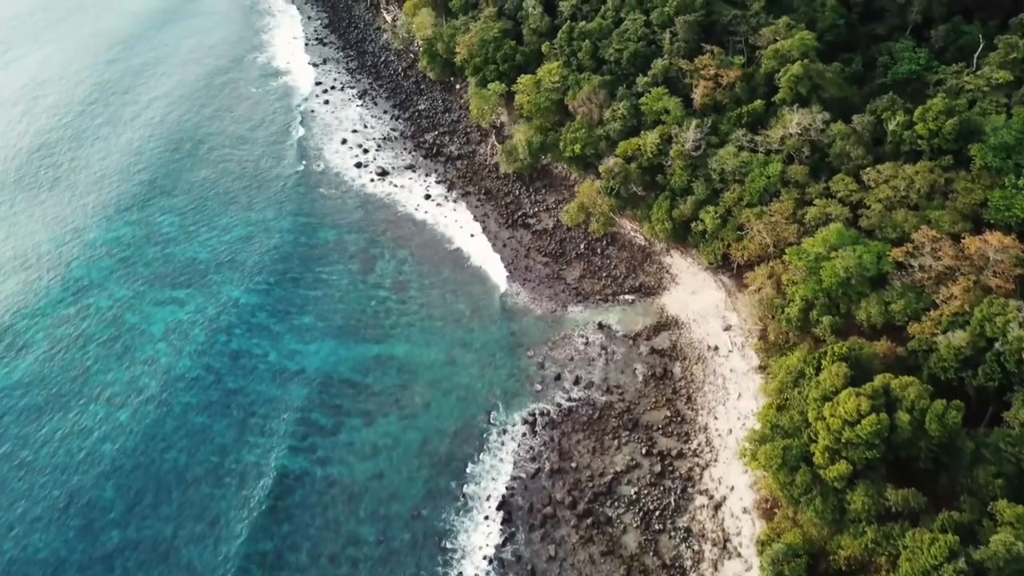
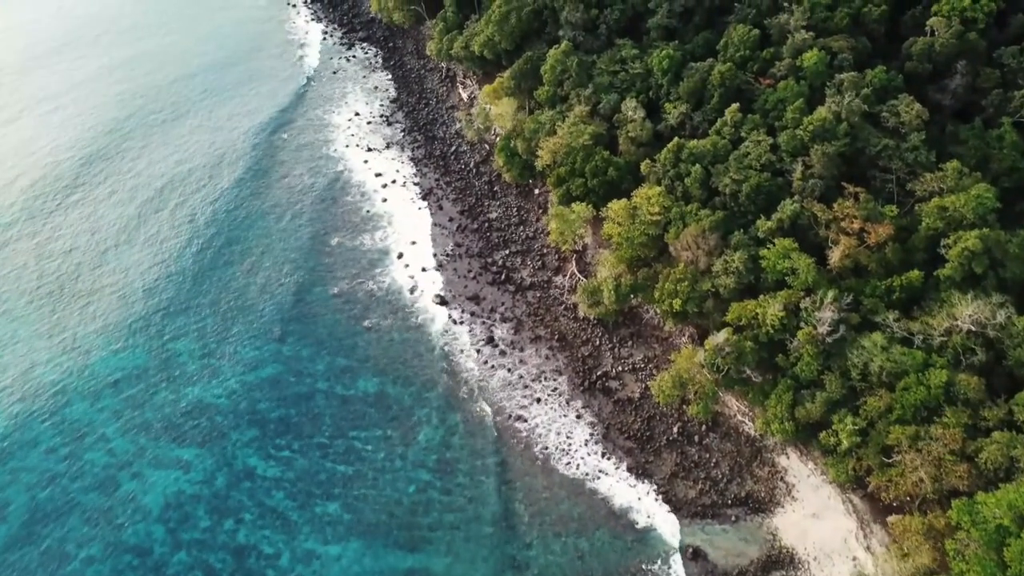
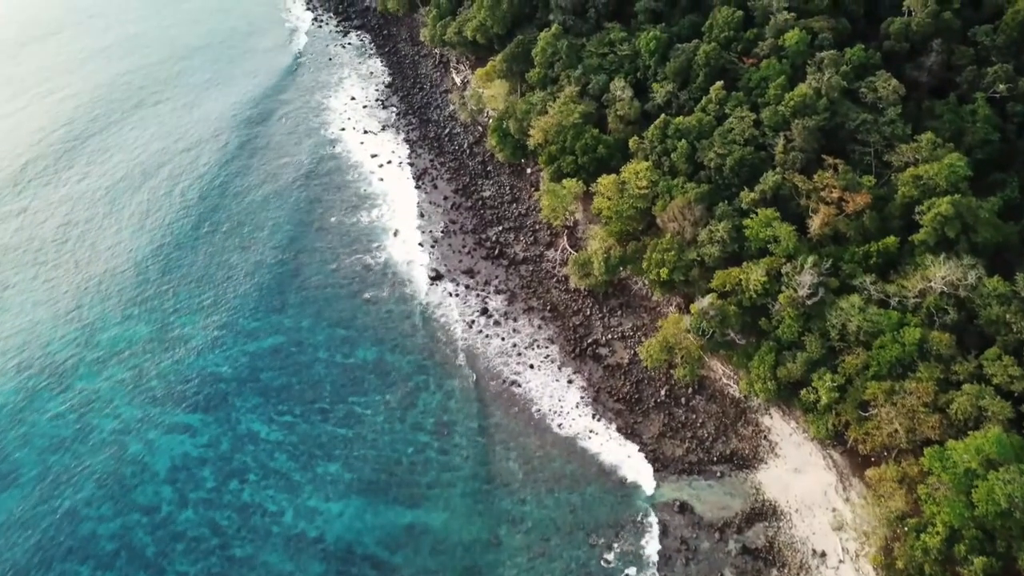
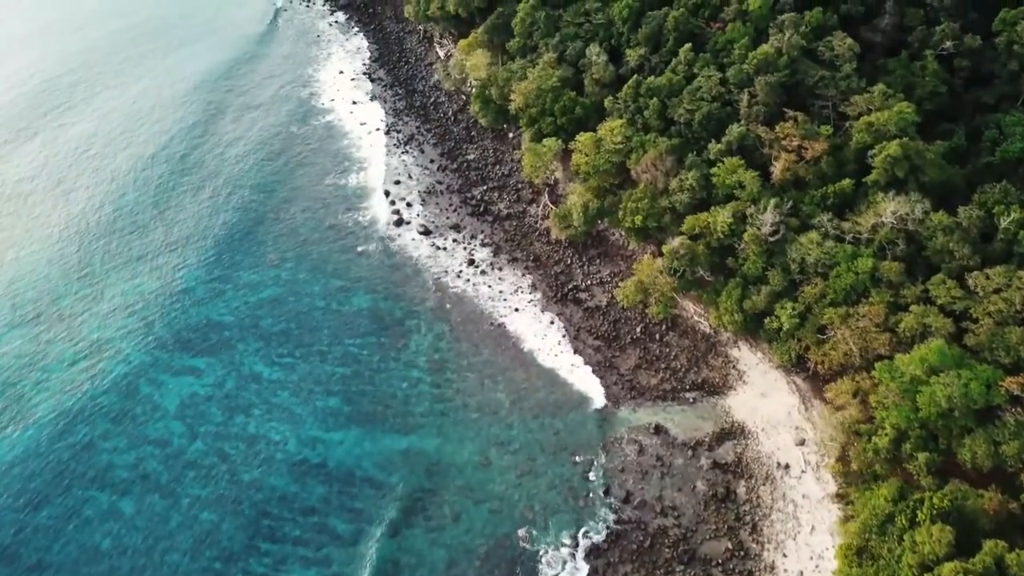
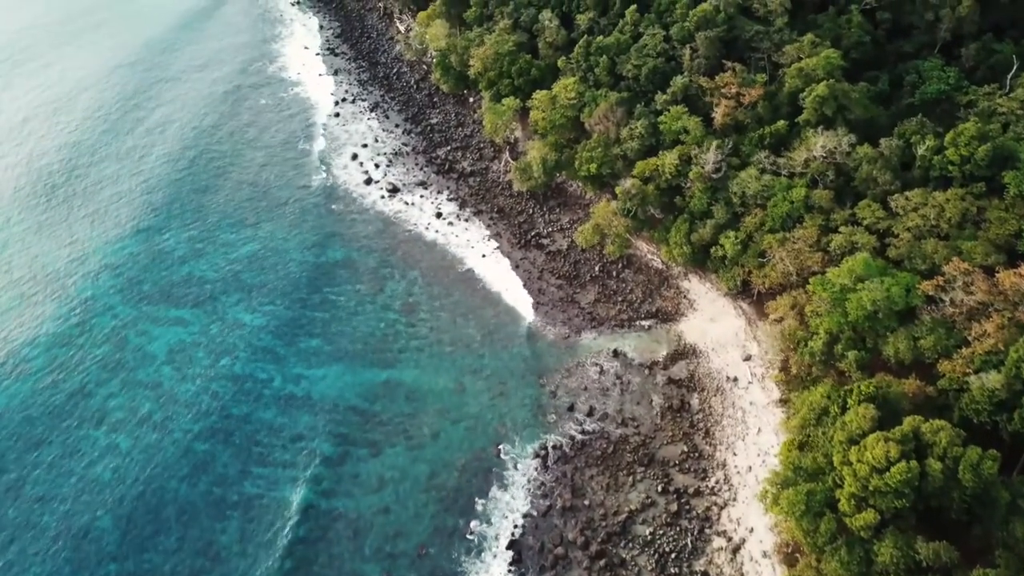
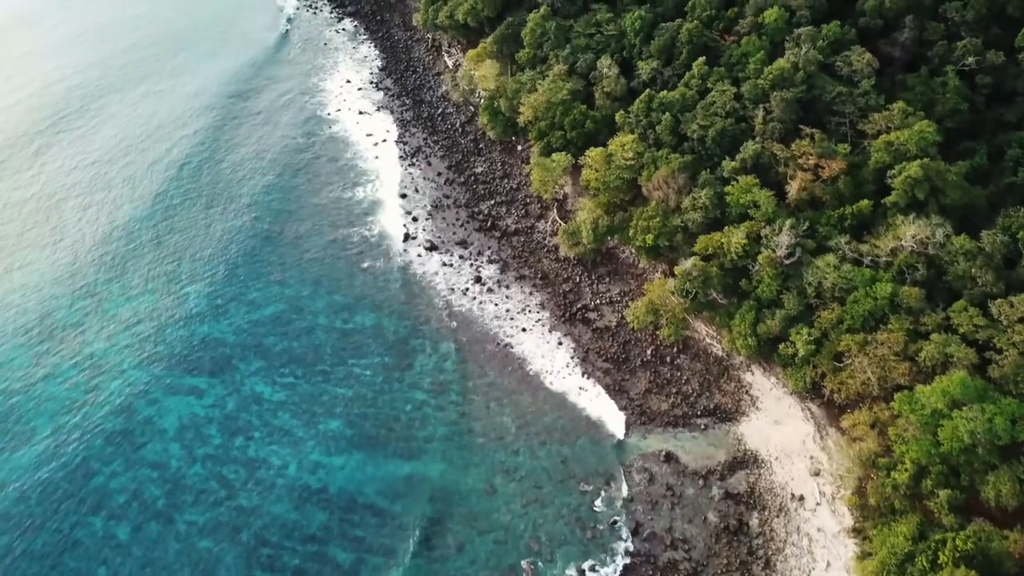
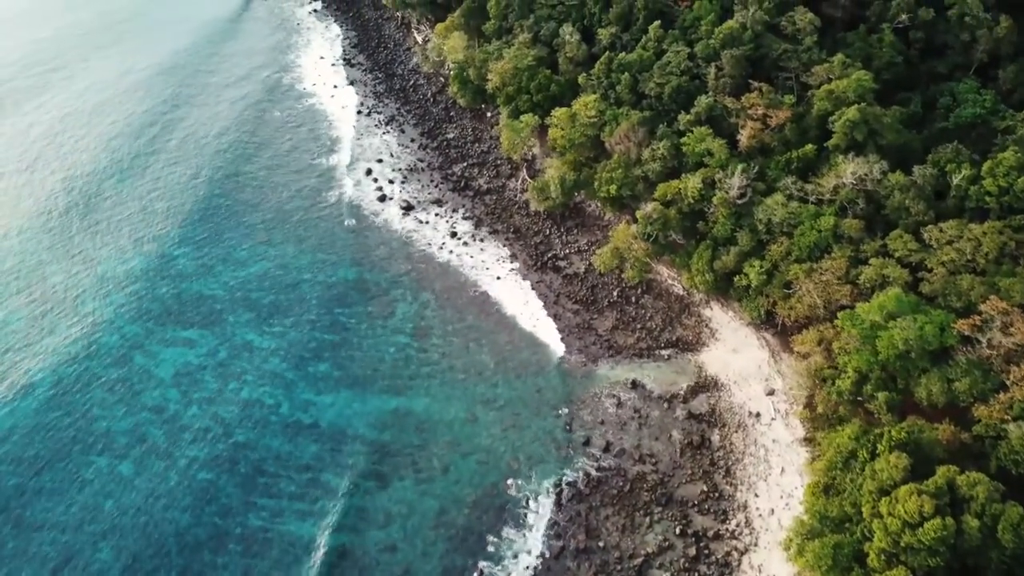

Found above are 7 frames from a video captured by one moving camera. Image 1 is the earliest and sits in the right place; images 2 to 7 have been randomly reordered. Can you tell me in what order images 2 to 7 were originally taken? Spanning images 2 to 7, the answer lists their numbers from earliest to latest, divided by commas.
5, 7, 4, 6, 3, 2
